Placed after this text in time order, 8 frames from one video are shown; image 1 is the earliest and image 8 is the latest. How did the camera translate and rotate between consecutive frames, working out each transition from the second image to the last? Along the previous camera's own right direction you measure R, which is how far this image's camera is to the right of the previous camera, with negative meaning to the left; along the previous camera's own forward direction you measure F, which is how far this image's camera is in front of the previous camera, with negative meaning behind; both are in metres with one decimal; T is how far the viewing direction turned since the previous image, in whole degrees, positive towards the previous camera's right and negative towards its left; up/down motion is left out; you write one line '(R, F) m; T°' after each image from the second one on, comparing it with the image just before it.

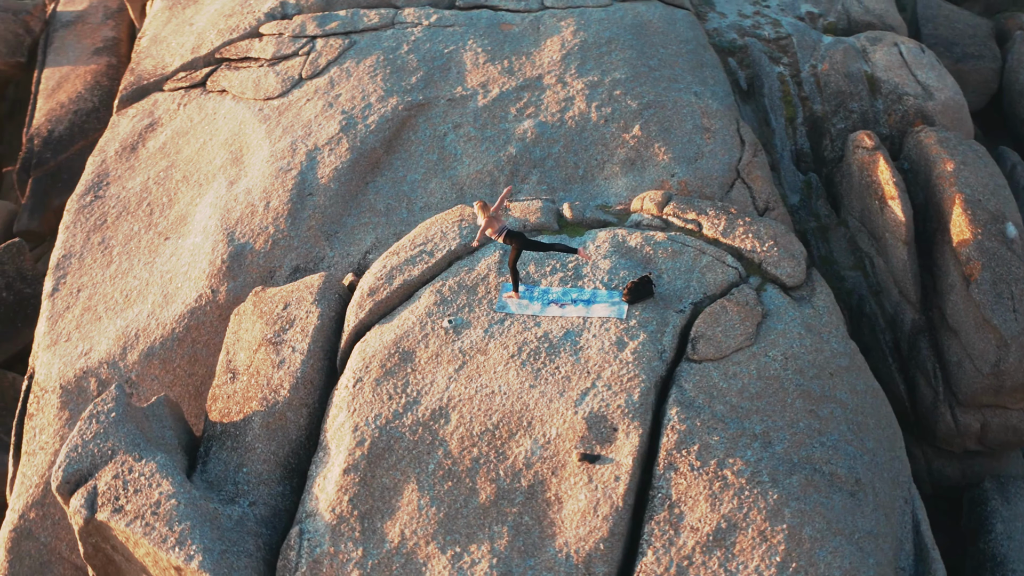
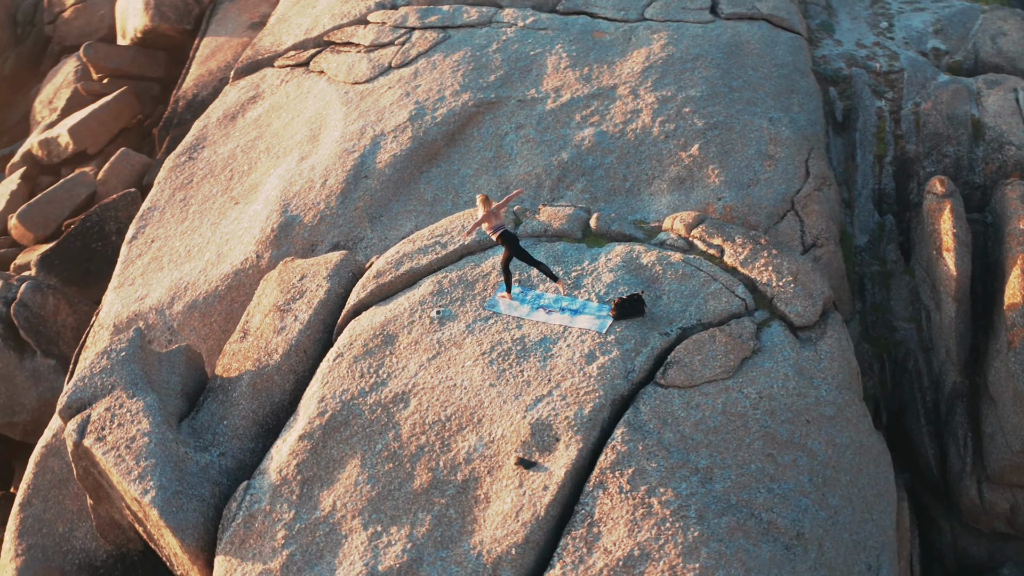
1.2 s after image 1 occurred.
(+2.0, +0.1) m; -11°
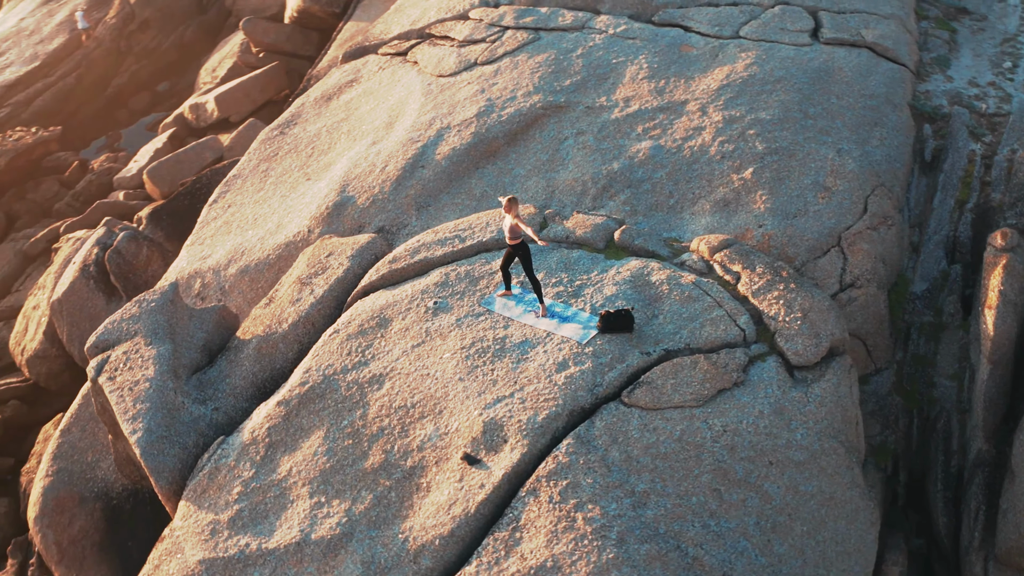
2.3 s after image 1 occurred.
(+1.8, +0.1) m; -11°
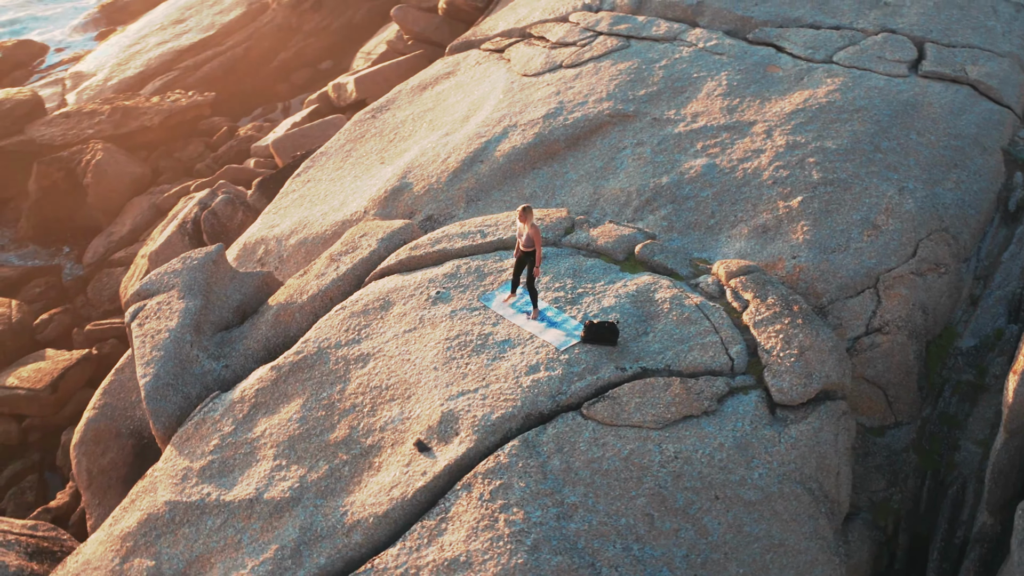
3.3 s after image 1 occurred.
(+1.8, +0.1) m; -11°
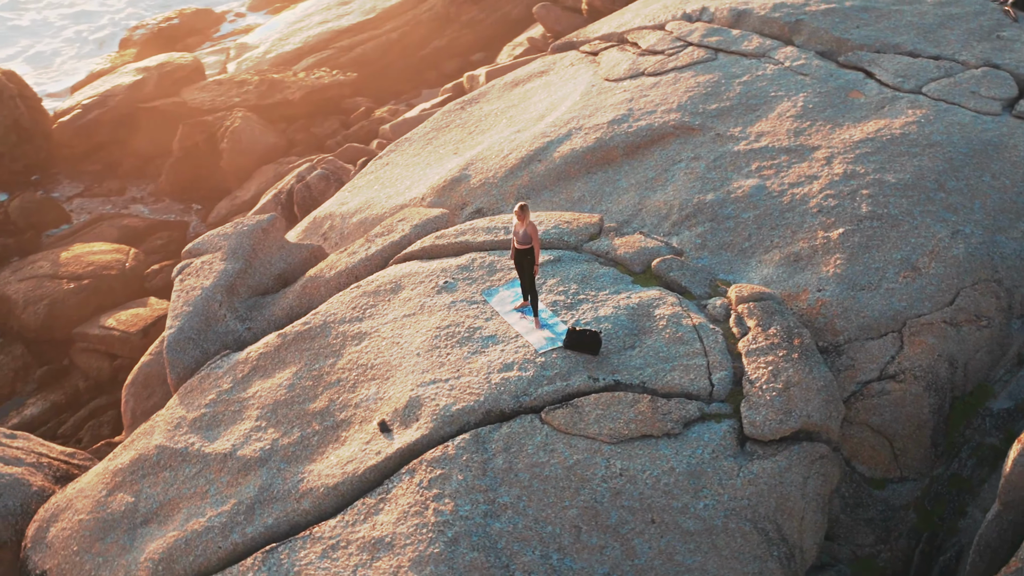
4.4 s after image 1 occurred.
(+1.7, +0.1) m; -10°
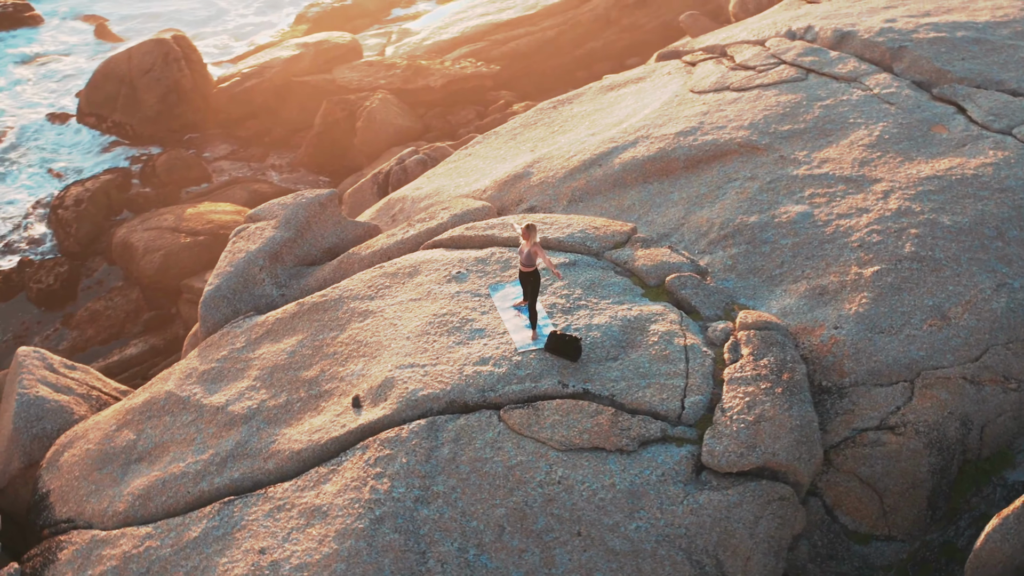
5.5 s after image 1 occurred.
(+1.8, +0.1) m; -11°
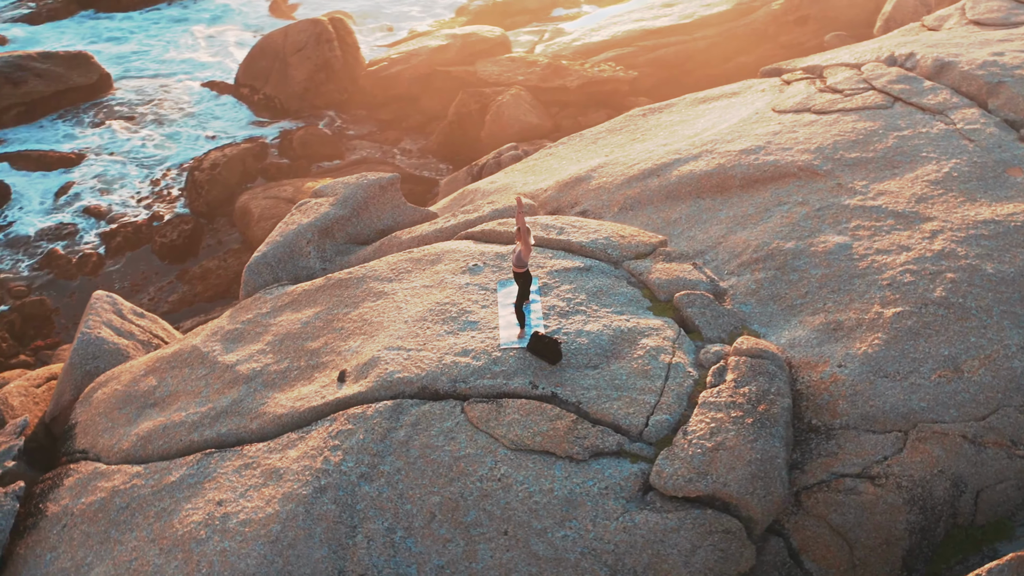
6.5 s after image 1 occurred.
(+1.7, +0.1) m; -10°
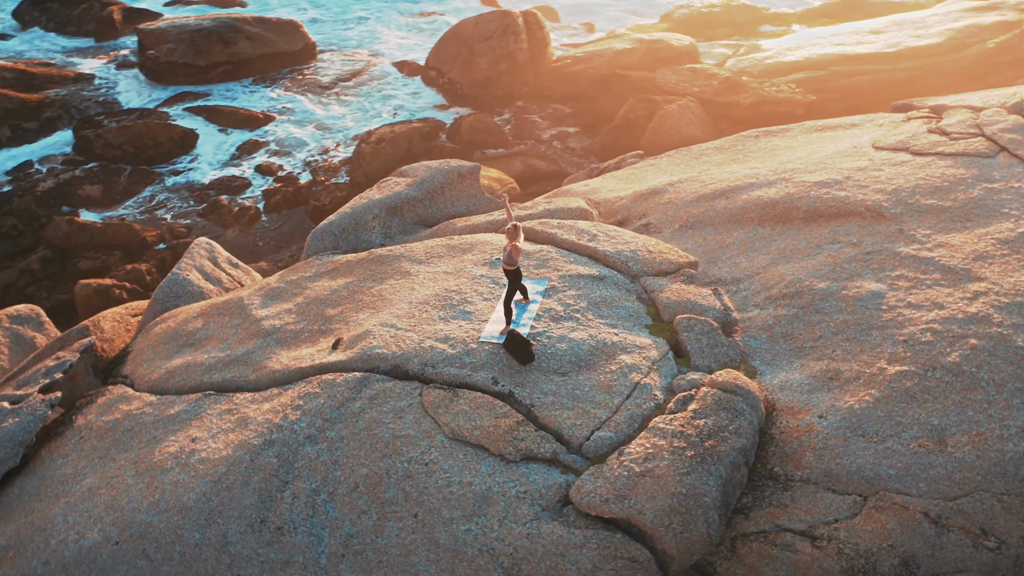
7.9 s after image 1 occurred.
(+2.2, +0.2) m; -13°
